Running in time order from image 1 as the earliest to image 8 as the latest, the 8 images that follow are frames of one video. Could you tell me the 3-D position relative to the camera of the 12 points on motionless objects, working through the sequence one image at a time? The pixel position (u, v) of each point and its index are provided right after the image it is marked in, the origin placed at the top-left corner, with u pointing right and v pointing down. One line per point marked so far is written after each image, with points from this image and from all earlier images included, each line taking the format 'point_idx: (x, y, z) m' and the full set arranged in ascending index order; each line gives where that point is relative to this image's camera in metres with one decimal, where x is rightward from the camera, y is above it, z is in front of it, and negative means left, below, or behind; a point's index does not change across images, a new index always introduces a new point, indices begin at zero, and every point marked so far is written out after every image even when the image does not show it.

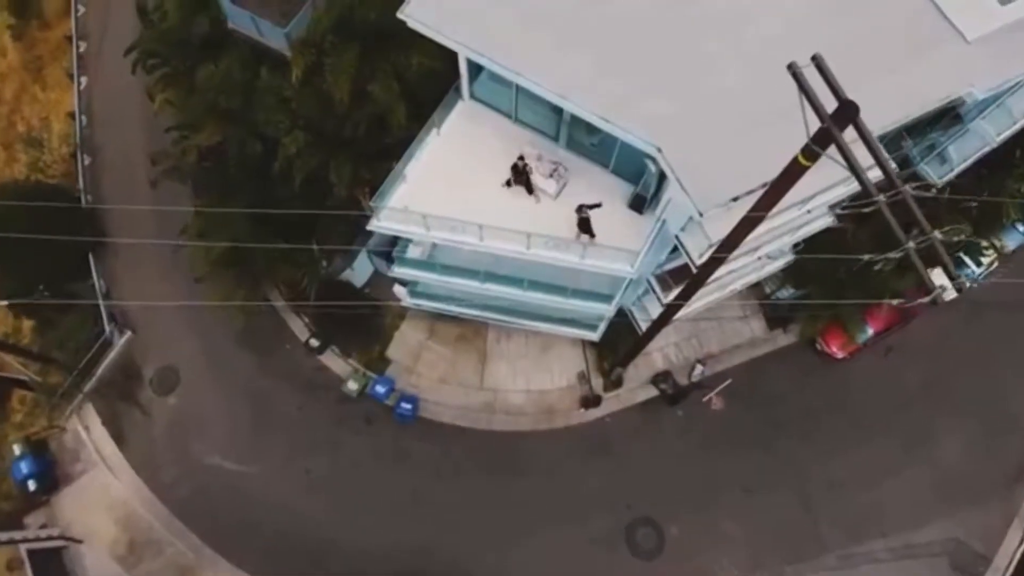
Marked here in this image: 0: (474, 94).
0: (-0.8, +4.3, +19.5) m
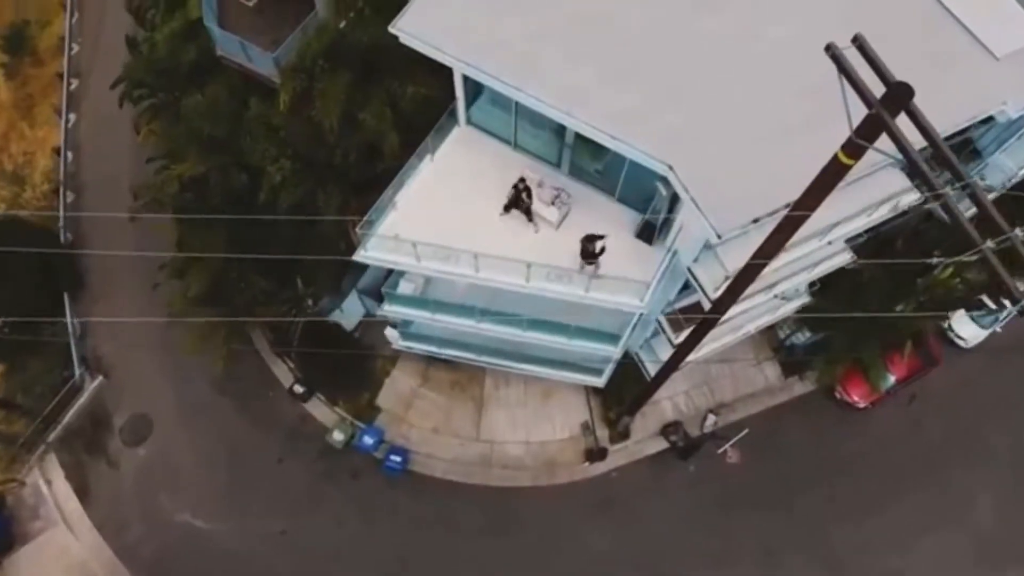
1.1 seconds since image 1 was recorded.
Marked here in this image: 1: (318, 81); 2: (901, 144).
0: (-0.8, +3.5, +18.1) m
1: (-4.1, +4.4, +18.9) m
2: (+4.1, +1.5, +9.1) m
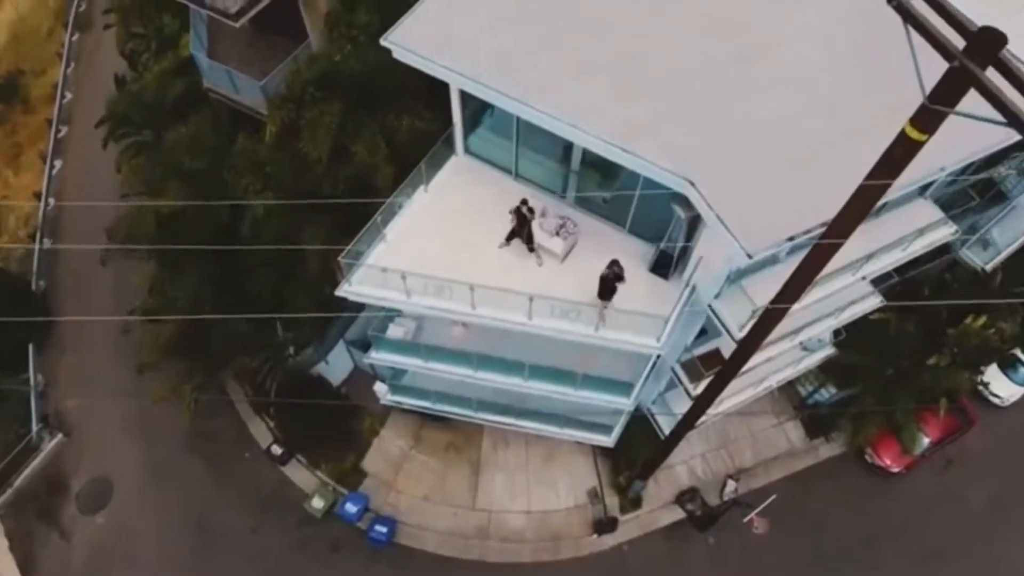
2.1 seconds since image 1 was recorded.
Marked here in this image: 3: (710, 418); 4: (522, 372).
0: (-0.8, +2.7, +16.6) m
1: (-4.0, +3.6, +17.5) m
2: (+4.1, +1.6, +7.5) m
3: (+4.5, -3.0, +19.8) m
4: (+0.2, -1.7, +17.0) m
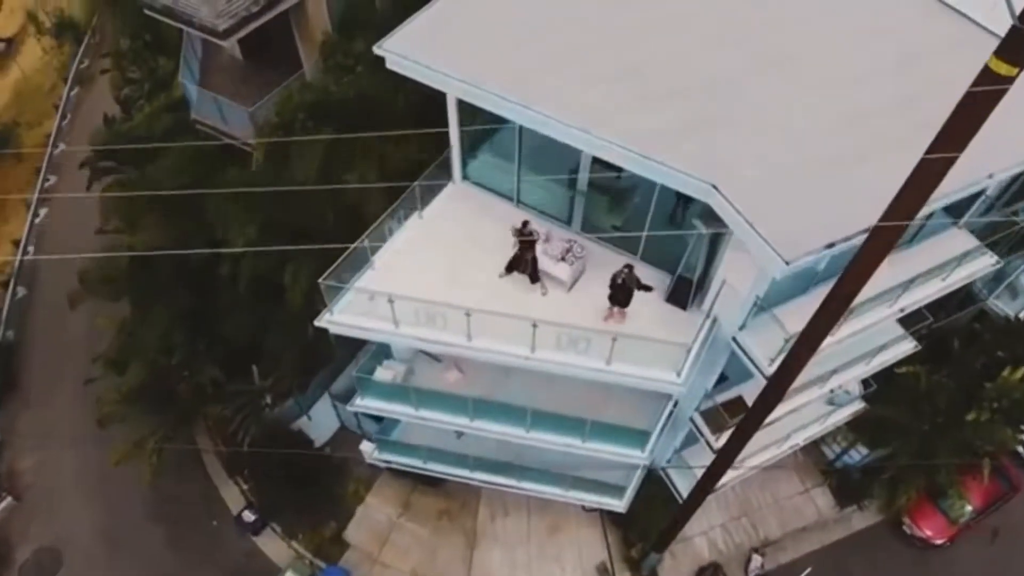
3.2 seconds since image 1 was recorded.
0: (-0.8, +2.0, +15.3) m
1: (-4.0, +2.8, +16.2) m
2: (+4.2, +2.0, +6.1) m
3: (+4.5, -3.9, +17.8) m
4: (+0.2, -2.4, +15.2) m
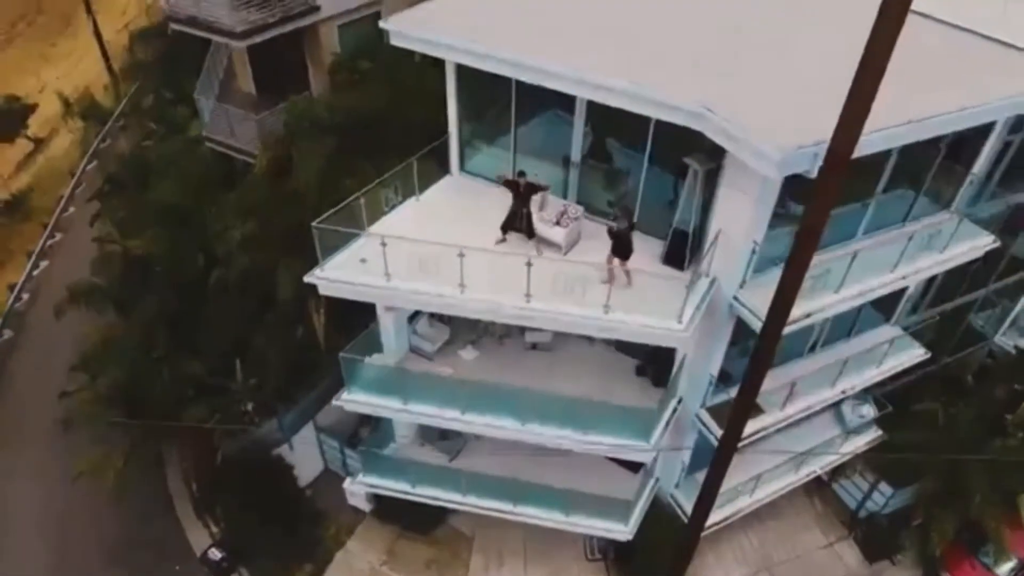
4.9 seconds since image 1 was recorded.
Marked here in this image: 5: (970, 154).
0: (-0.9, +2.2, +15.6) m
1: (-4.1, +2.8, +16.7) m
2: (+4.1, +4.6, +6.6) m
3: (+4.4, -4.3, +16.4) m
4: (+0.1, -2.0, +14.3) m
5: (+6.8, +2.1, +13.8) m
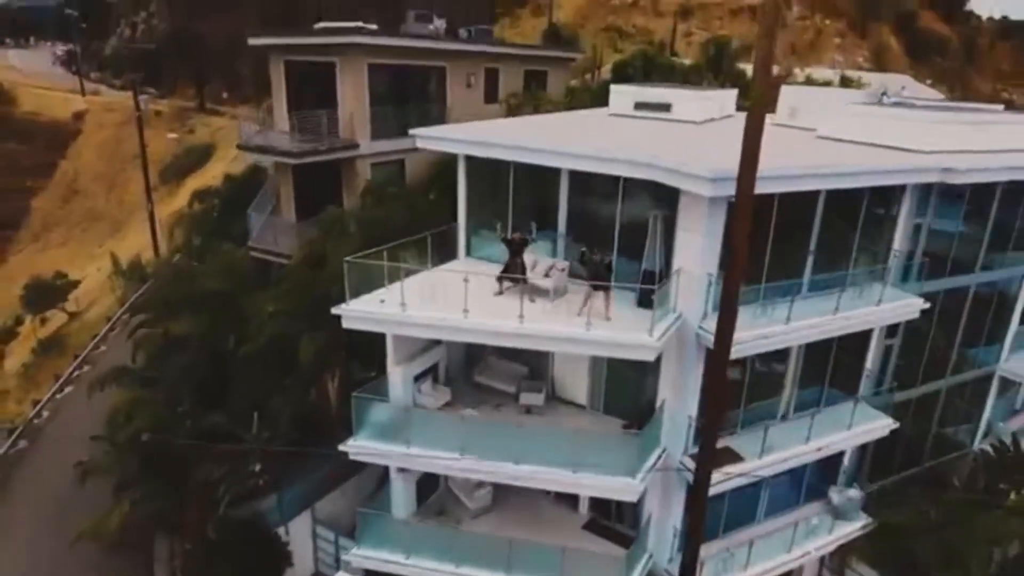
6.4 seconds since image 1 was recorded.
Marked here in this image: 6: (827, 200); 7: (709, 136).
0: (-0.8, +0.7, +17.6) m
1: (-4.0, +0.9, +18.9) m
2: (+4.2, +6.0, +10.1) m
3: (+4.3, -5.7, +16.0) m
4: (+0.1, -2.8, +14.9) m
5: (+6.8, +1.1, +15.9) m
6: (+5.3, +1.5, +14.8) m
7: (+4.1, +3.1, +17.3) m
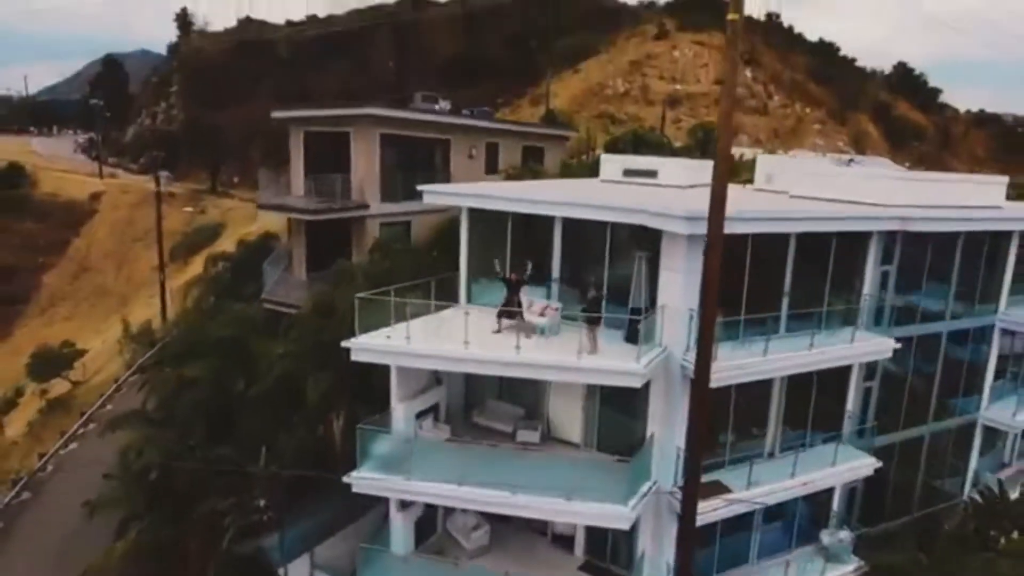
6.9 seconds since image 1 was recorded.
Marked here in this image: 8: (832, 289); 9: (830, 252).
0: (-0.9, -0.3, +18.5) m
1: (-4.1, -0.3, +19.8) m
2: (+4.1, +5.9, +11.7) m
3: (+4.2, -6.5, +16.2) m
4: (0.0, -3.4, +15.4) m
5: (+6.8, +0.3, +16.9) m
6: (+5.2, +0.8, +15.8) m
7: (+4.1, +2.1, +18.5) m
8: (+6.1, 0.0, +16.6) m
9: (+6.0, +0.7, +16.3) m
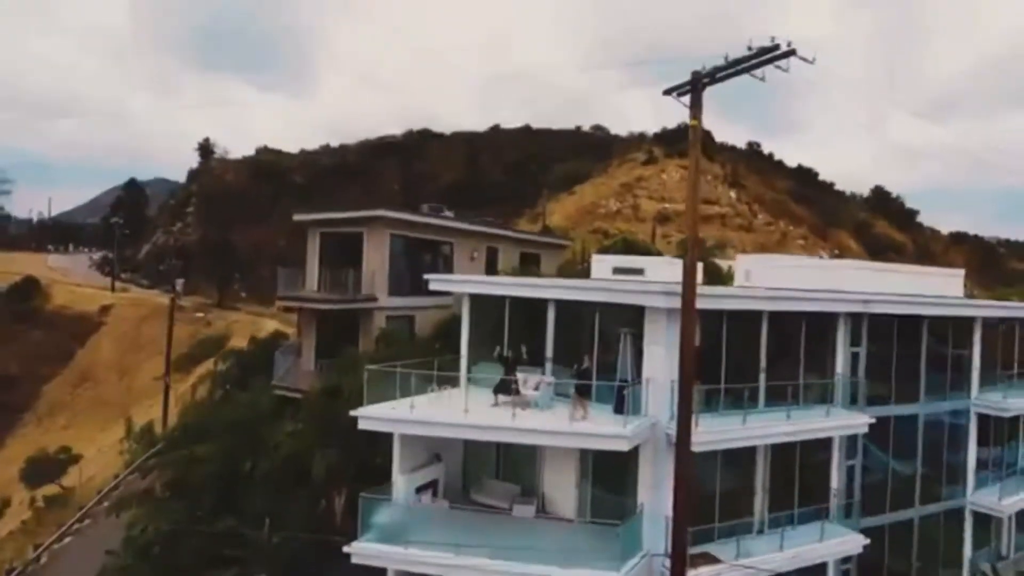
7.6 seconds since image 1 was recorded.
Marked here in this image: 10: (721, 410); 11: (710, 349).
0: (-1.0, -2.1, +19.3) m
1: (-4.2, -2.3, +20.6) m
2: (+4.0, +5.0, +13.6) m
3: (+4.1, -7.9, +16.1) m
4: (-0.1, -4.8, +15.8) m
5: (+6.7, -1.3, +17.8) m
6: (+5.1, -0.6, +16.9) m
7: (+4.0, +0.2, +19.7) m
8: (+6.1, -1.6, +17.5) m
9: (+5.9, -0.9, +17.3) m
10: (+4.1, -2.2, +16.2) m
11: (+3.8, -1.1, +16.1) m
